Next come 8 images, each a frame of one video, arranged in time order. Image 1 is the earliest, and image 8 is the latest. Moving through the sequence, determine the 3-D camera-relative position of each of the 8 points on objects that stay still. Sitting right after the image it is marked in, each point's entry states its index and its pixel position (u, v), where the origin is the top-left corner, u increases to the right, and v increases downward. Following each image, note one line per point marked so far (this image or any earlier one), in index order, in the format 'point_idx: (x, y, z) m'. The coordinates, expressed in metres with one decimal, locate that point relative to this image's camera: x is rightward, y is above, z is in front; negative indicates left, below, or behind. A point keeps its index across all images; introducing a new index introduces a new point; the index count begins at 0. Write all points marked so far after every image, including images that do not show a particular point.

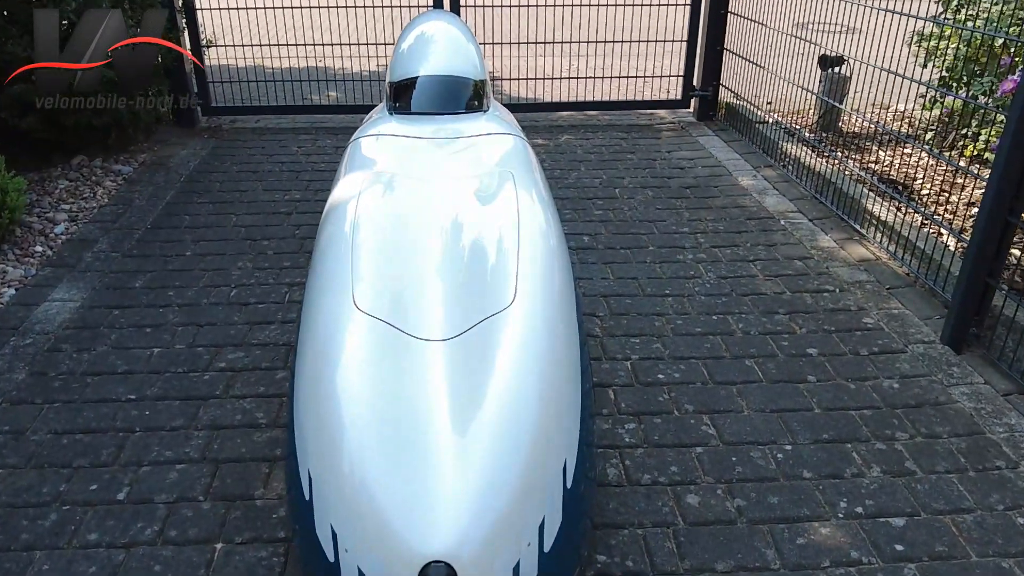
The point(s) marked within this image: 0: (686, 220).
0: (+1.0, +0.4, +5.0) m
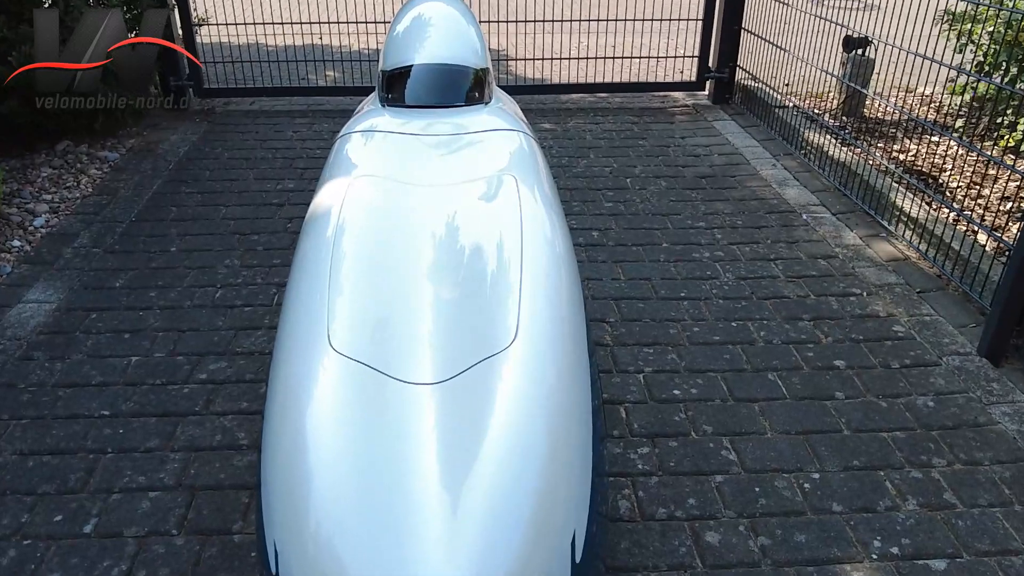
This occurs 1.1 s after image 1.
0: (+1.1, +0.4, +4.7) m
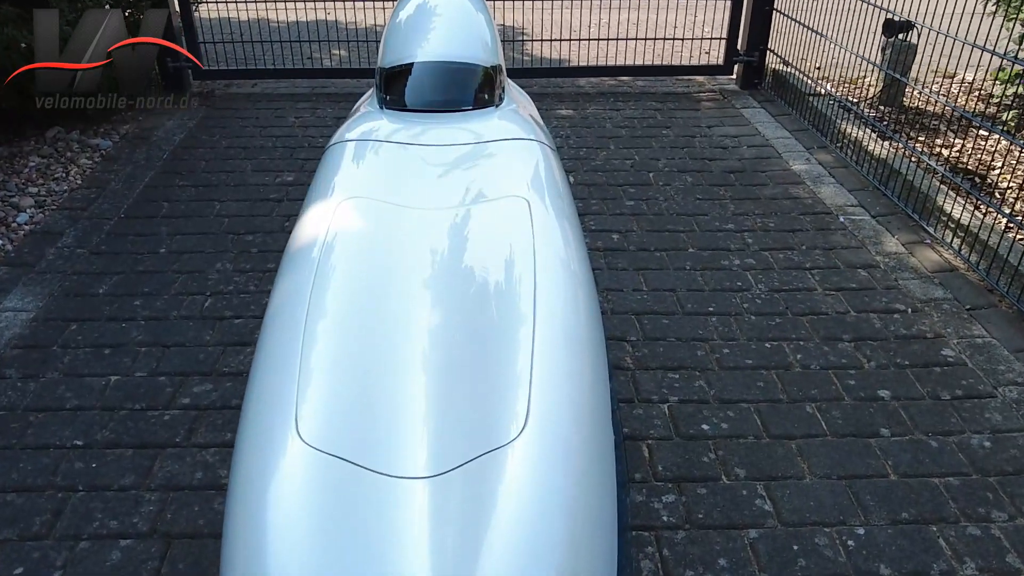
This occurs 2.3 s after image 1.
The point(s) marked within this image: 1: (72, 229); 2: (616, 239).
0: (+1.1, +0.4, +4.4) m
1: (-2.2, +0.3, +4.1) m
2: (+0.5, +0.2, +4.1) m
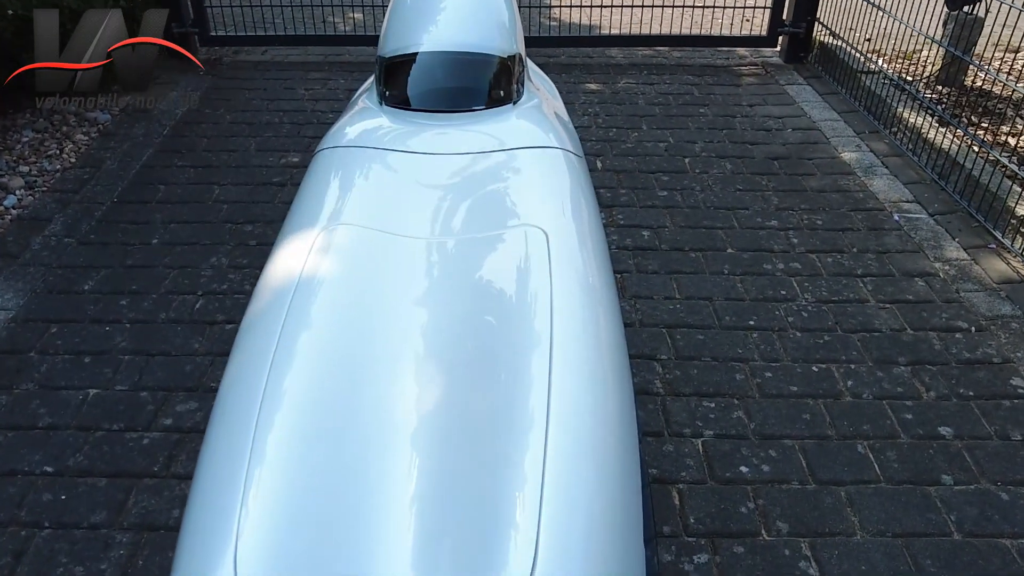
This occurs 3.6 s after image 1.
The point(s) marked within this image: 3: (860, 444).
0: (+1.2, +0.4, +4.0) m
1: (-2.1, +0.3, +3.8) m
2: (+0.6, +0.2, +3.7) m
3: (+1.1, -0.5, +2.7) m
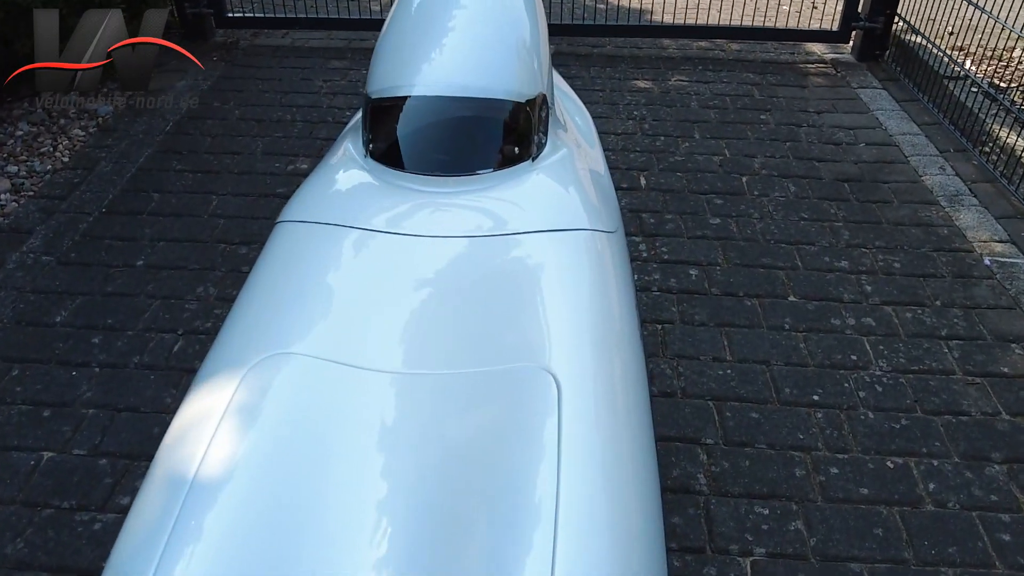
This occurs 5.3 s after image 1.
0: (+1.4, +0.2, +3.4) m
1: (-2.0, +0.3, +3.5) m
2: (+0.7, +0.1, +3.3) m
3: (+1.1, -0.7, +2.2) m
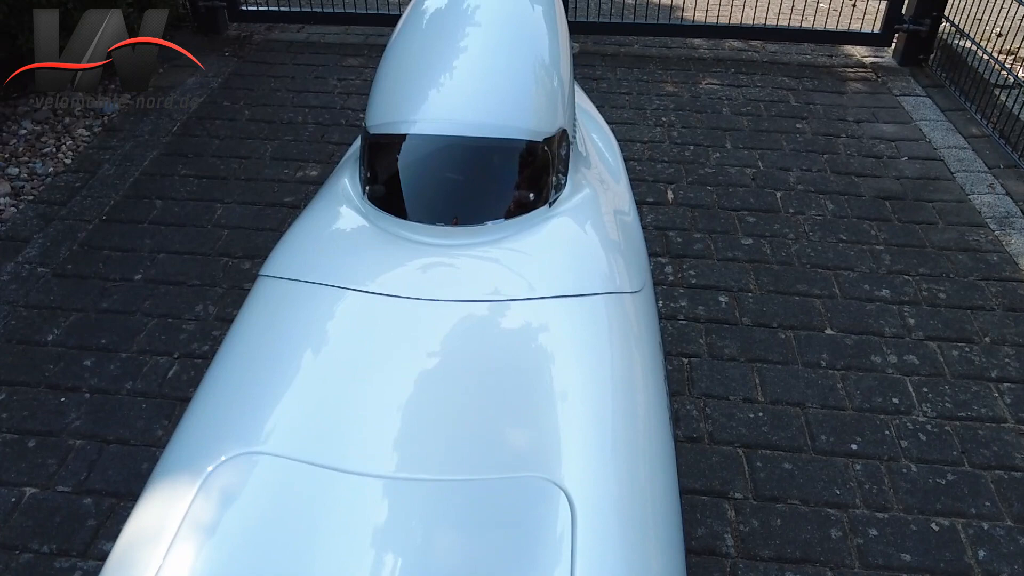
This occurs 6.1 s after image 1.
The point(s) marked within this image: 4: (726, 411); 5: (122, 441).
0: (+1.4, +0.1, +3.2) m
1: (-1.9, +0.2, +3.3) m
2: (+0.8, -0.1, +3.0) m
3: (+1.1, -0.9, +2.0) m
4: (+0.7, -0.4, +2.6) m
5: (-1.2, -0.5, +2.5) m
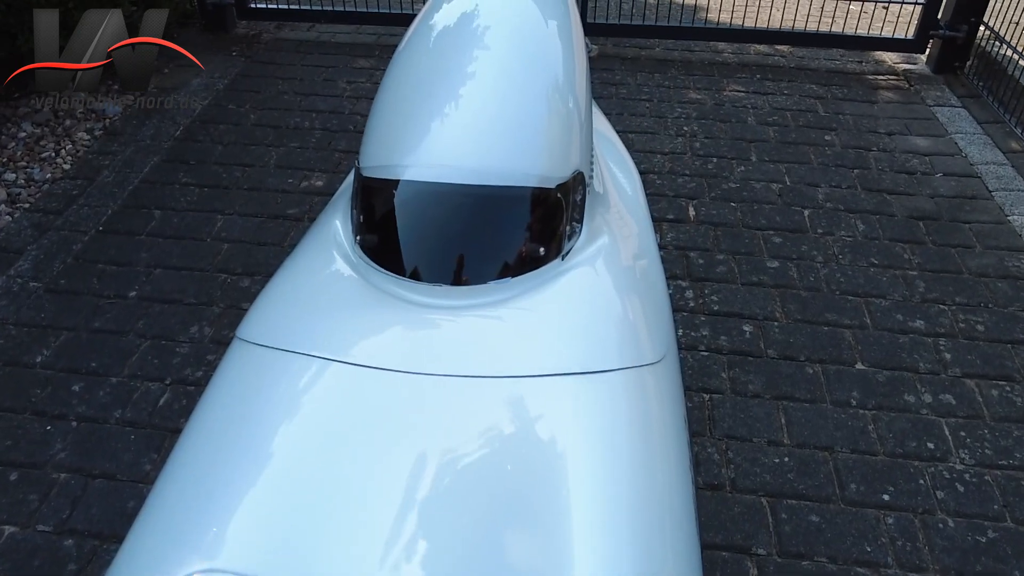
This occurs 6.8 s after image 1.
0: (+1.5, 0.0, +3.0) m
1: (-1.8, +0.2, +3.2) m
2: (+0.8, -0.1, +2.9) m
3: (+1.2, -1.0, +1.8) m
4: (+0.7, -0.5, +2.4) m
5: (-1.1, -0.5, +2.3) m
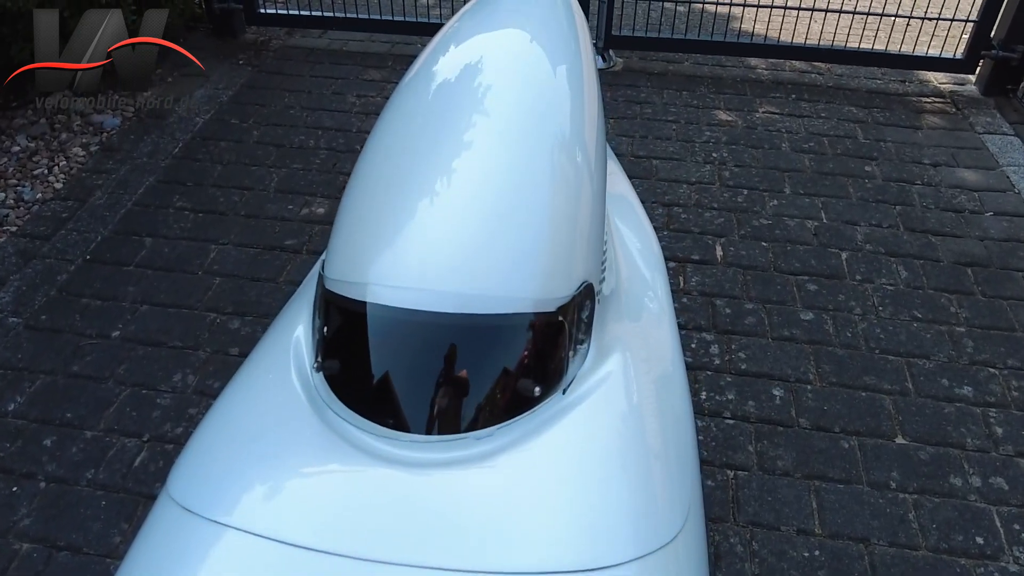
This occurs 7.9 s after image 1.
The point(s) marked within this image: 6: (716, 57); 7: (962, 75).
0: (+1.5, -0.2, +2.8) m
1: (-1.8, 0.0, +3.0) m
2: (+0.8, -0.3, +2.6) m
3: (+1.1, -1.2, +1.6) m
4: (+0.7, -0.7, +2.2) m
5: (-1.1, -0.7, +2.2) m
6: (+1.2, +1.3, +4.7) m
7: (+2.5, +1.2, +4.6) m
